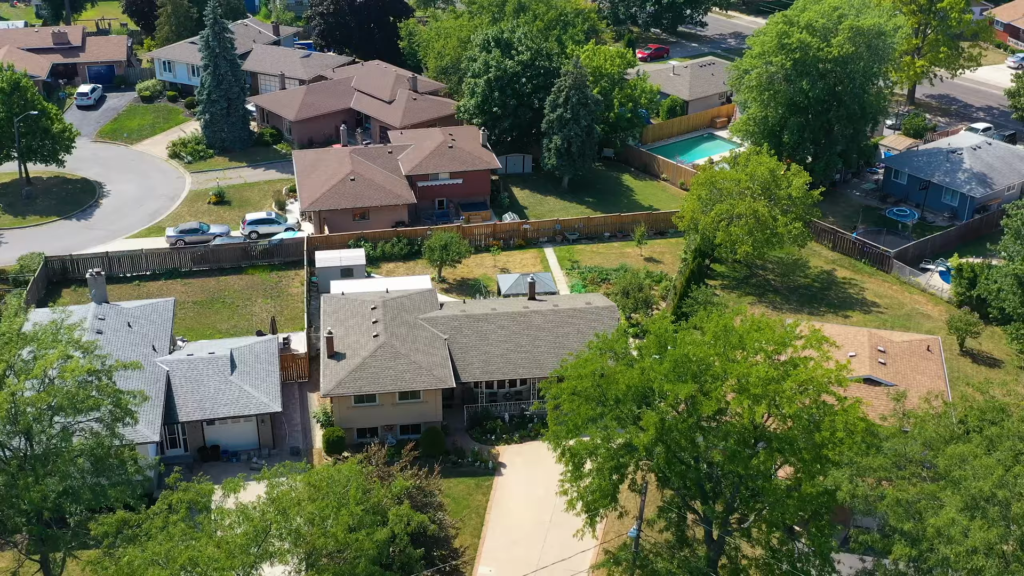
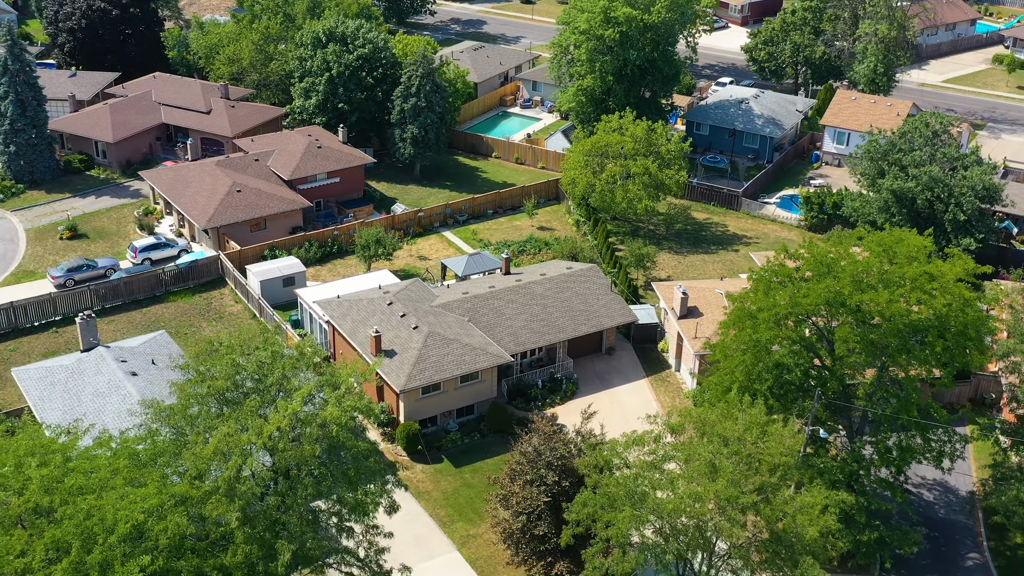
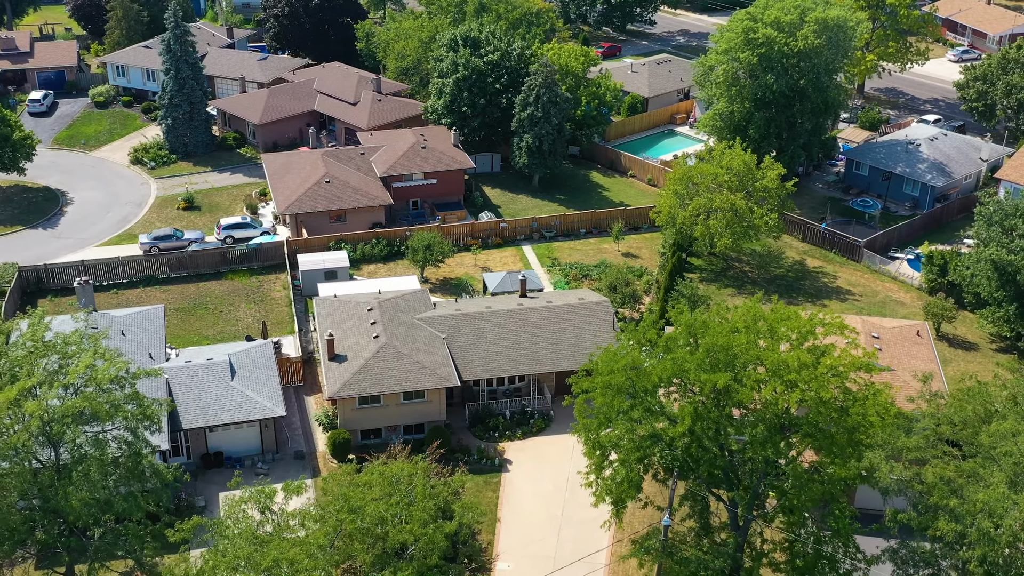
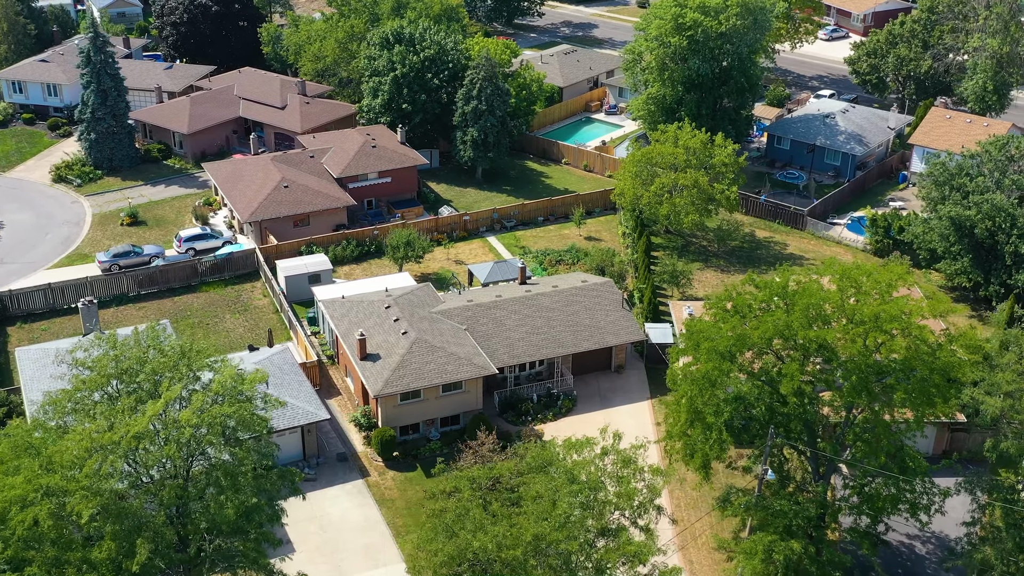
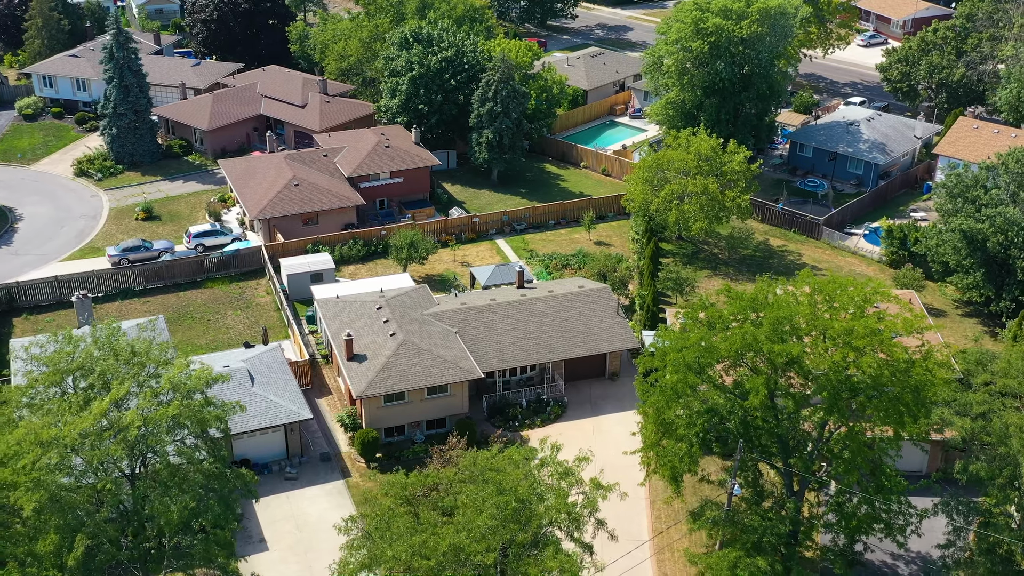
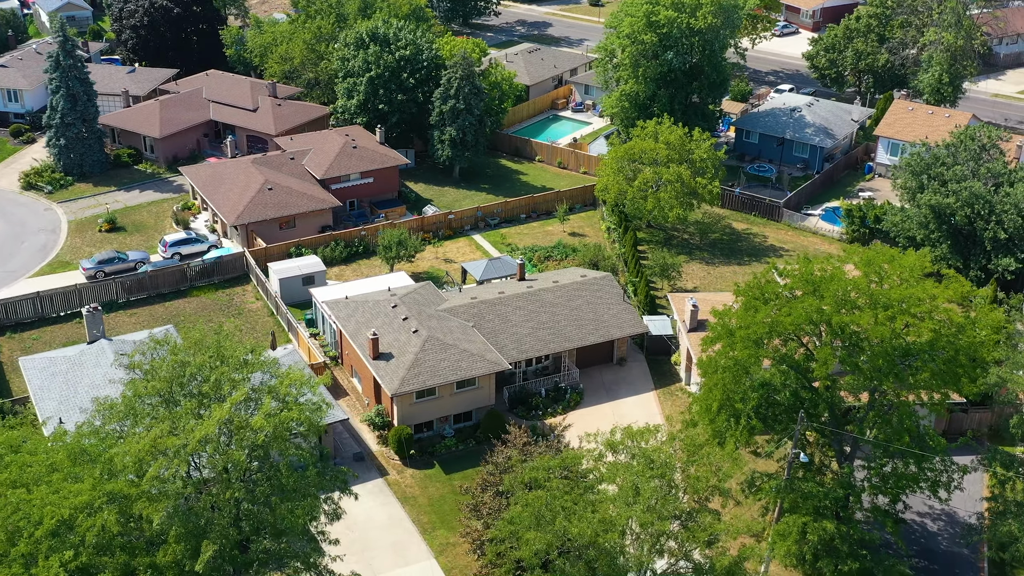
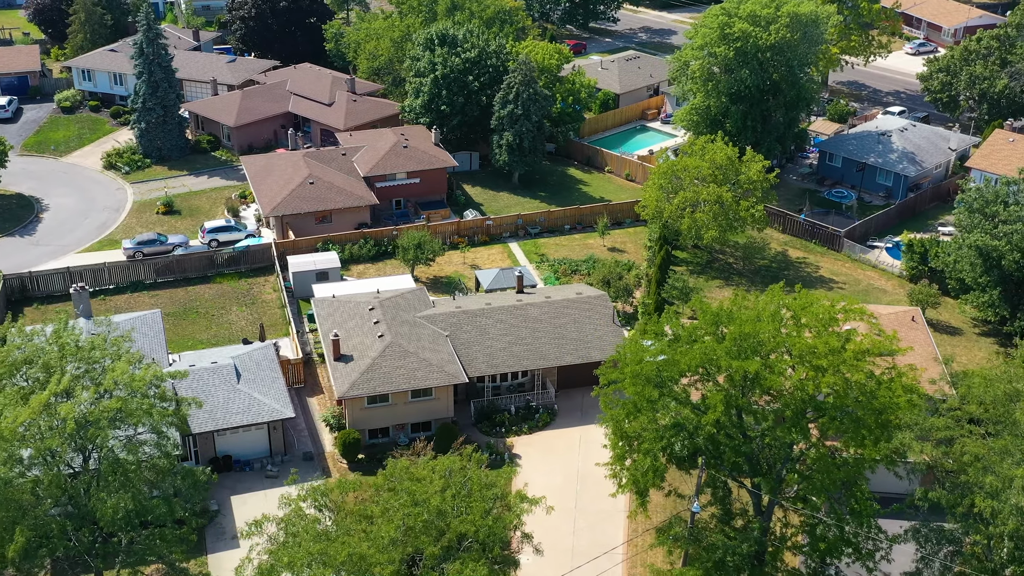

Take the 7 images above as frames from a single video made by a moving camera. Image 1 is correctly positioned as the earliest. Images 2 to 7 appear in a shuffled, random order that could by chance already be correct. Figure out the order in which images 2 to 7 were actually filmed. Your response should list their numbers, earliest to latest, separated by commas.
3, 7, 5, 4, 6, 2
